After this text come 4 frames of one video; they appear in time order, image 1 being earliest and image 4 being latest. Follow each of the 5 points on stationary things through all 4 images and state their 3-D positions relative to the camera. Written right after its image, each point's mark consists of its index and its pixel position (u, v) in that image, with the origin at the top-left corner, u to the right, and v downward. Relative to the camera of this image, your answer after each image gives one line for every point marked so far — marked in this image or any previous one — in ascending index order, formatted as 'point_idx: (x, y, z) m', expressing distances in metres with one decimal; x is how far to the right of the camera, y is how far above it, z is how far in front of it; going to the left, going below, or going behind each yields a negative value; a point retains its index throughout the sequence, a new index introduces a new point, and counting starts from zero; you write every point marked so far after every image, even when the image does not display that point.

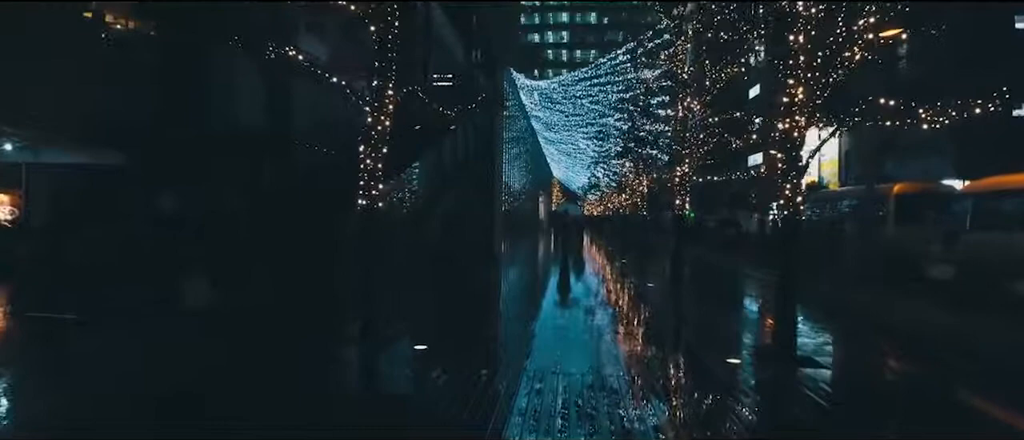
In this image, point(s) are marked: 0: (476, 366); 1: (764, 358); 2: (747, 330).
0: (-0.4, -1.7, +13.6) m
1: (+3.4, -1.8, +15.2) m
2: (+3.7, -1.7, +17.6) m
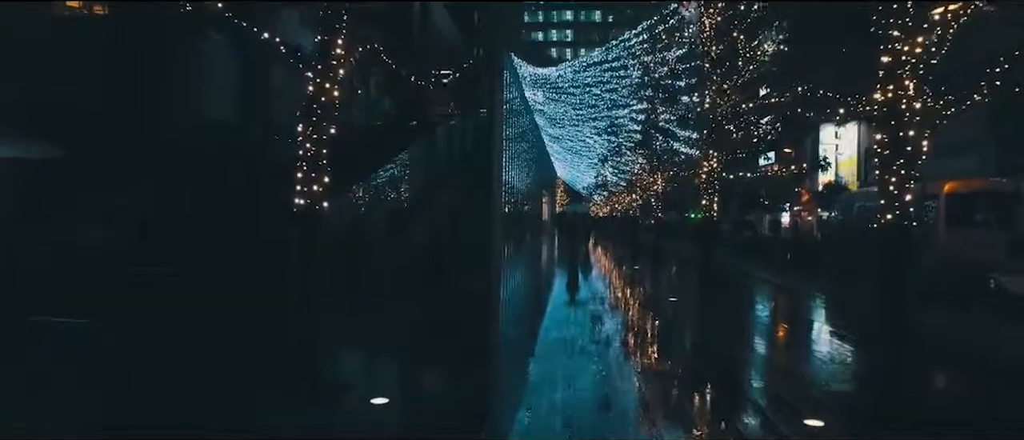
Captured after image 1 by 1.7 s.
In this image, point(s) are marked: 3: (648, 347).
0: (-0.4, -1.8, +12.9) m
1: (+3.4, -1.8, +14.5) m
2: (+3.7, -1.7, +17.0) m
3: (+1.8, -1.7, +15.7) m
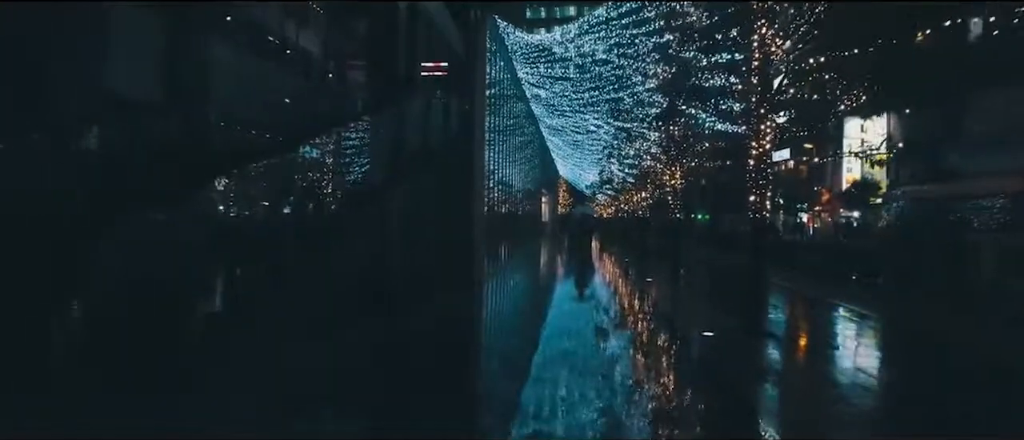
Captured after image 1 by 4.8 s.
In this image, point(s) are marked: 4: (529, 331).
0: (-0.5, -1.8, +11.8) m
1: (+3.3, -1.9, +13.3) m
2: (+3.7, -1.8, +15.8) m
3: (+1.8, -1.8, +14.5) m
4: (+0.3, -1.6, +16.6) m
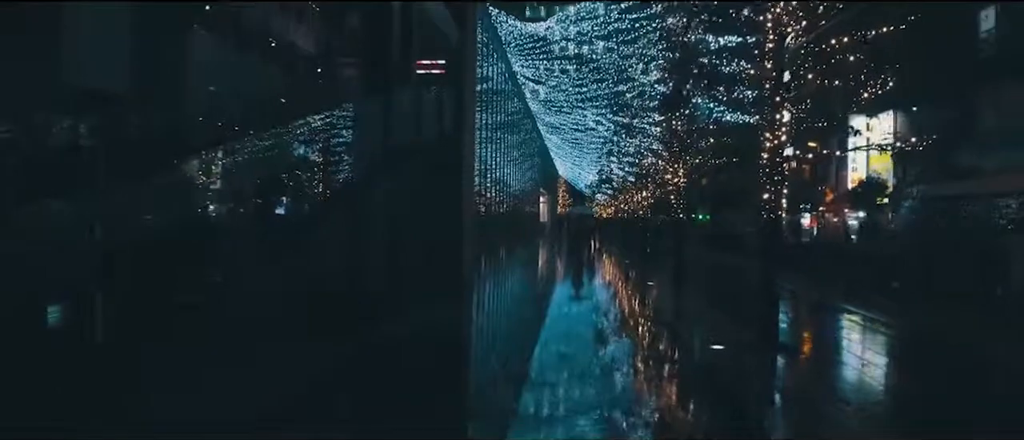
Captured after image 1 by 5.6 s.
0: (-0.5, -1.8, +11.5) m
1: (+3.3, -1.9, +13.0) m
2: (+3.7, -1.8, +15.5) m
3: (+1.8, -1.8, +14.2) m
4: (+0.2, -1.7, +16.3) m
